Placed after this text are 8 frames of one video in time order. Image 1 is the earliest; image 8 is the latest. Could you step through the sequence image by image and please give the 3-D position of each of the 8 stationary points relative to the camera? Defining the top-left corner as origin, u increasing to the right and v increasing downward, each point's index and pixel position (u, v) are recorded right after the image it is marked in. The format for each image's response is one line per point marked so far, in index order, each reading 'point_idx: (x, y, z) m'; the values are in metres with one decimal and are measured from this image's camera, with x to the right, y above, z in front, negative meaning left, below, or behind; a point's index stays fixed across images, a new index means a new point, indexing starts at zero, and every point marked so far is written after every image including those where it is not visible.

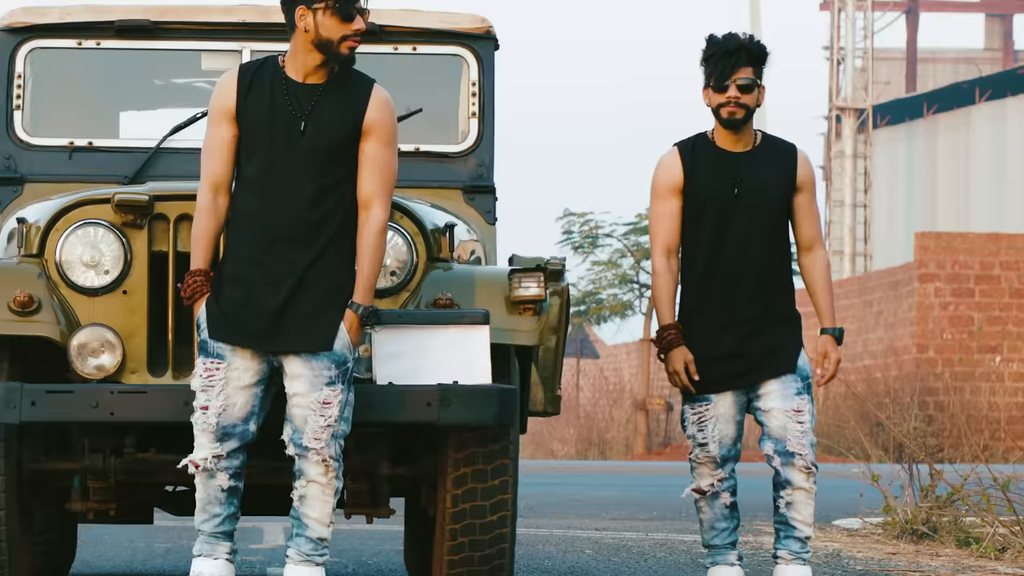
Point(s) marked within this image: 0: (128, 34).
0: (-1.5, +1.0, +6.6) m
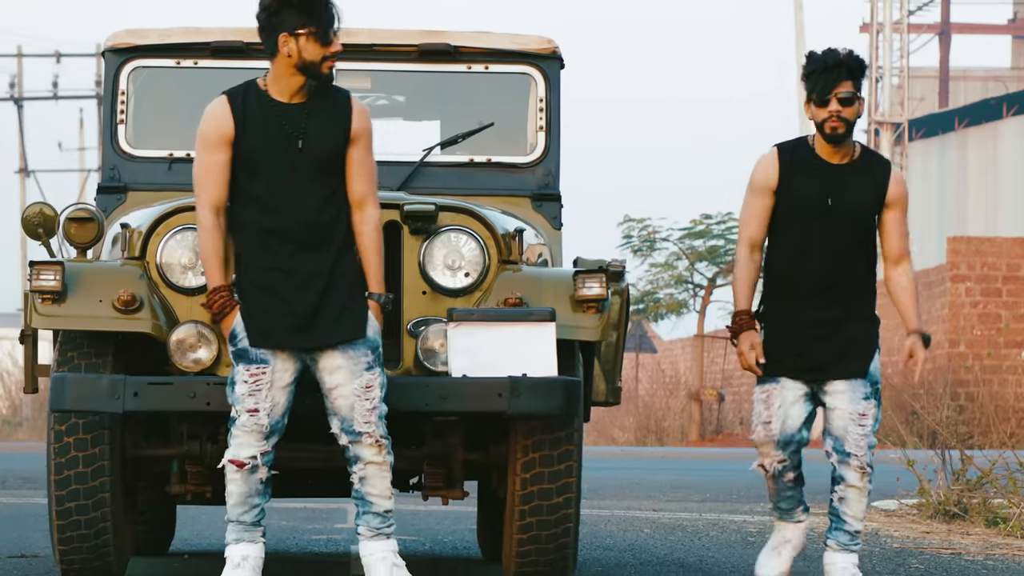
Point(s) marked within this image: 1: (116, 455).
0: (-1.3, +1.0, +7.1) m
1: (-1.5, -0.6, +6.1) m
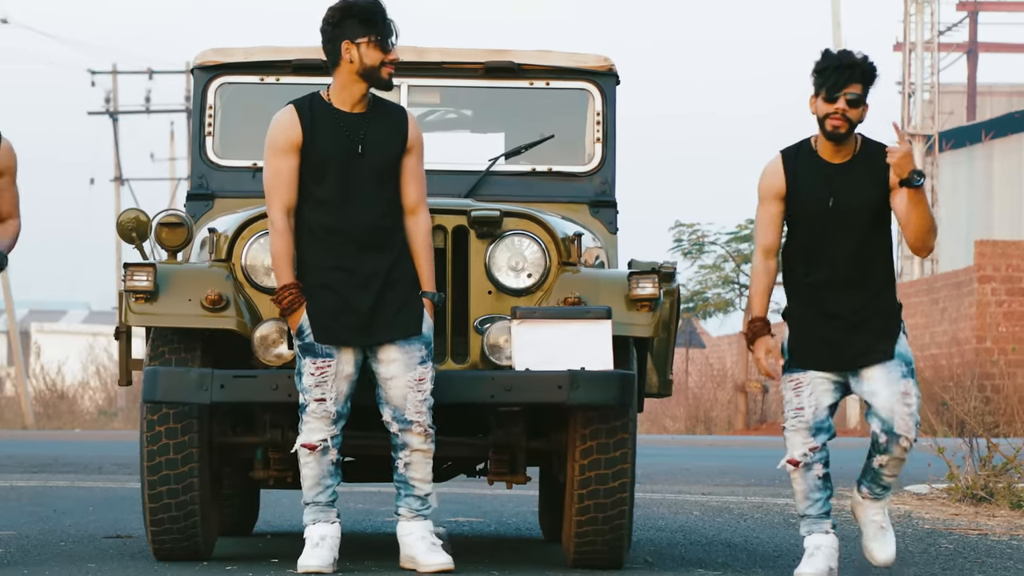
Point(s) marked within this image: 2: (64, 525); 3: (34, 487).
0: (-1.0, +1.0, +7.6) m
1: (-1.3, -0.6, +6.6) m
2: (-2.1, -1.1, +7.5) m
3: (-2.6, -1.1, +8.9) m
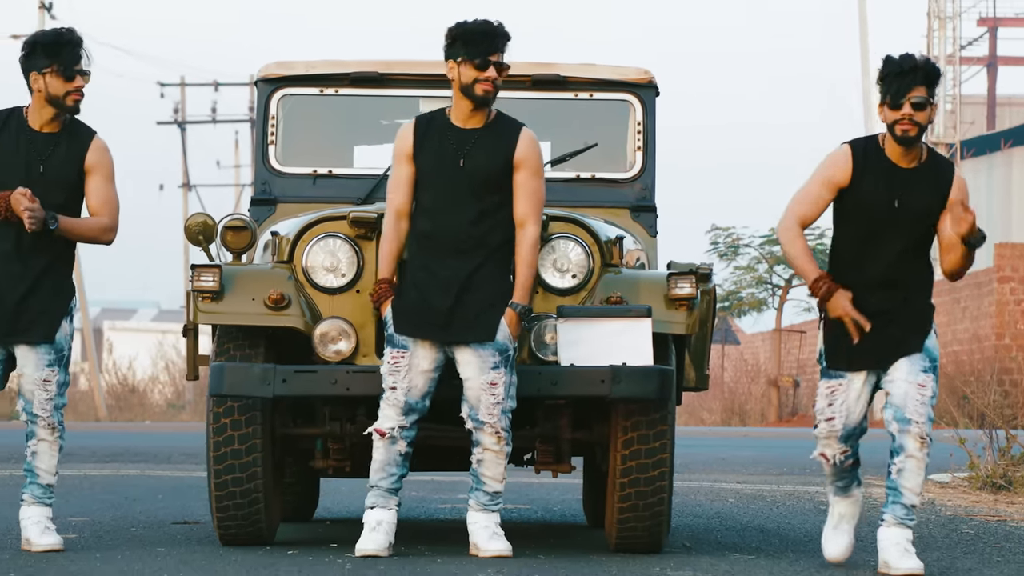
0: (-0.8, +1.0, +8.0) m
1: (-1.1, -0.6, +7.0) m
2: (-1.9, -1.1, +7.9) m
3: (-2.3, -1.1, +9.3) m
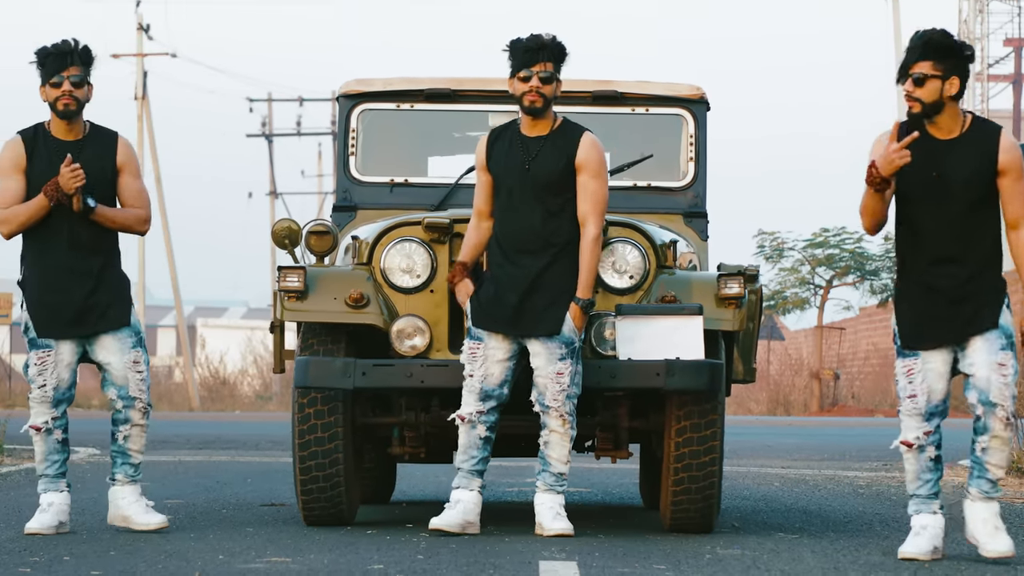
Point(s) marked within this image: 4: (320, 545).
0: (-0.4, +1.0, +8.6) m
1: (-0.8, -0.6, +7.7) m
2: (-1.5, -1.1, +8.6) m
3: (-2.0, -1.1, +10.0) m
4: (-0.9, -1.2, +7.1) m
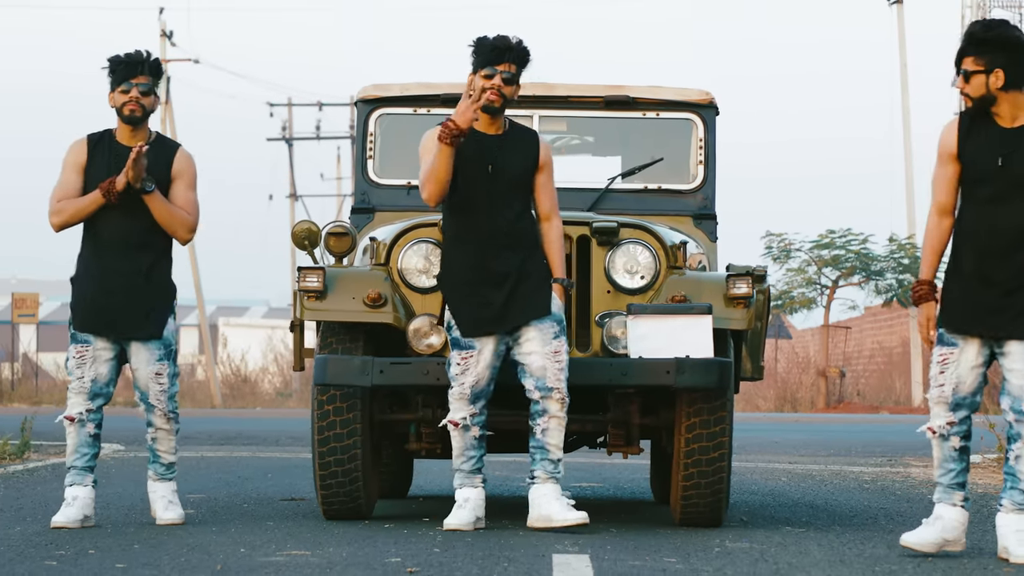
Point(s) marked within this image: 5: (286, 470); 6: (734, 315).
0: (-0.4, +1.0, +8.8) m
1: (-0.7, -0.6, +7.9) m
2: (-1.5, -1.1, +8.8) m
3: (-1.9, -1.1, +10.2) m
4: (-0.8, -1.2, +7.4) m
5: (-1.4, -1.1, +9.7) m
6: (+1.0, -0.1, +7.4) m
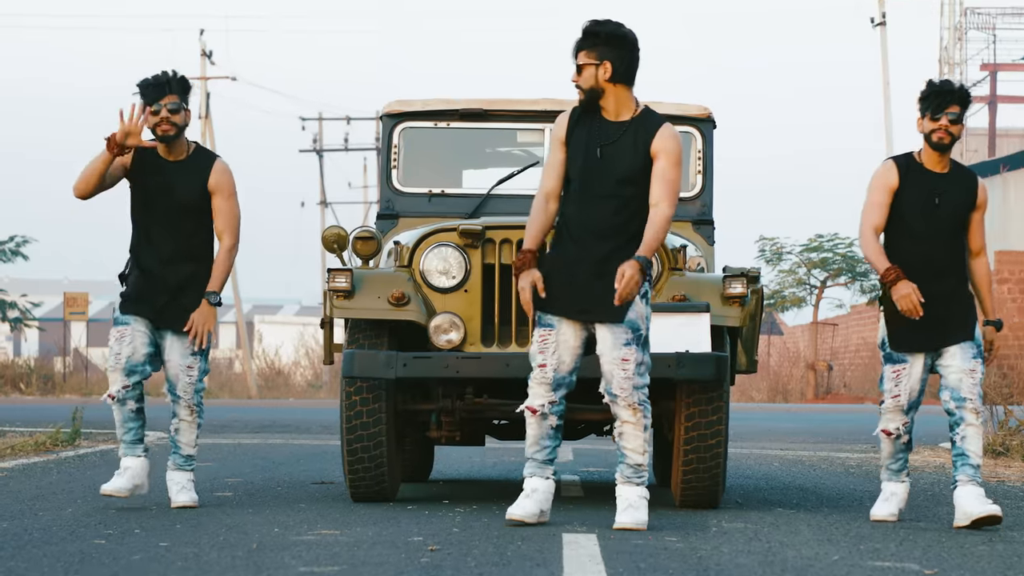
0: (-0.3, +1.0, +9.5) m
1: (-0.6, -0.6, +8.5) m
2: (-1.4, -1.1, +9.4) m
3: (-1.8, -1.1, +10.9) m
4: (-0.7, -1.2, +8.0) m
5: (-1.3, -1.1, +10.3) m
6: (+1.1, -0.1, +8.0) m
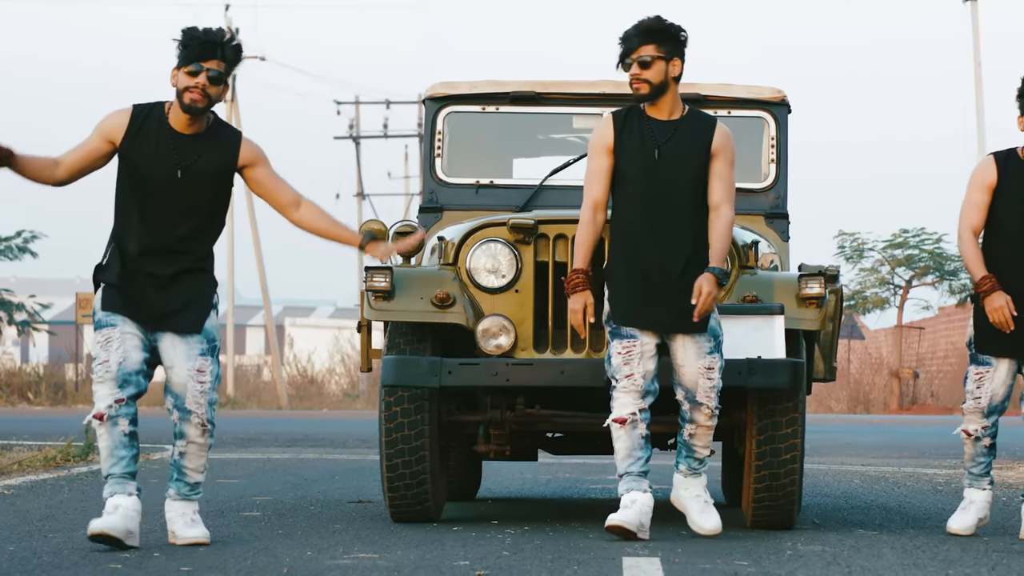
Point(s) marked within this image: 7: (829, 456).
0: (0.0, +1.0, +8.8) m
1: (-0.4, -0.6, +7.8) m
2: (-1.1, -1.1, +8.8) m
3: (-1.4, -1.1, +10.2) m
4: (-0.5, -1.2, +7.3) m
5: (-1.0, -1.1, +9.7) m
6: (+1.4, -0.1, +7.3) m
7: (+2.2, -1.2, +10.9) m
